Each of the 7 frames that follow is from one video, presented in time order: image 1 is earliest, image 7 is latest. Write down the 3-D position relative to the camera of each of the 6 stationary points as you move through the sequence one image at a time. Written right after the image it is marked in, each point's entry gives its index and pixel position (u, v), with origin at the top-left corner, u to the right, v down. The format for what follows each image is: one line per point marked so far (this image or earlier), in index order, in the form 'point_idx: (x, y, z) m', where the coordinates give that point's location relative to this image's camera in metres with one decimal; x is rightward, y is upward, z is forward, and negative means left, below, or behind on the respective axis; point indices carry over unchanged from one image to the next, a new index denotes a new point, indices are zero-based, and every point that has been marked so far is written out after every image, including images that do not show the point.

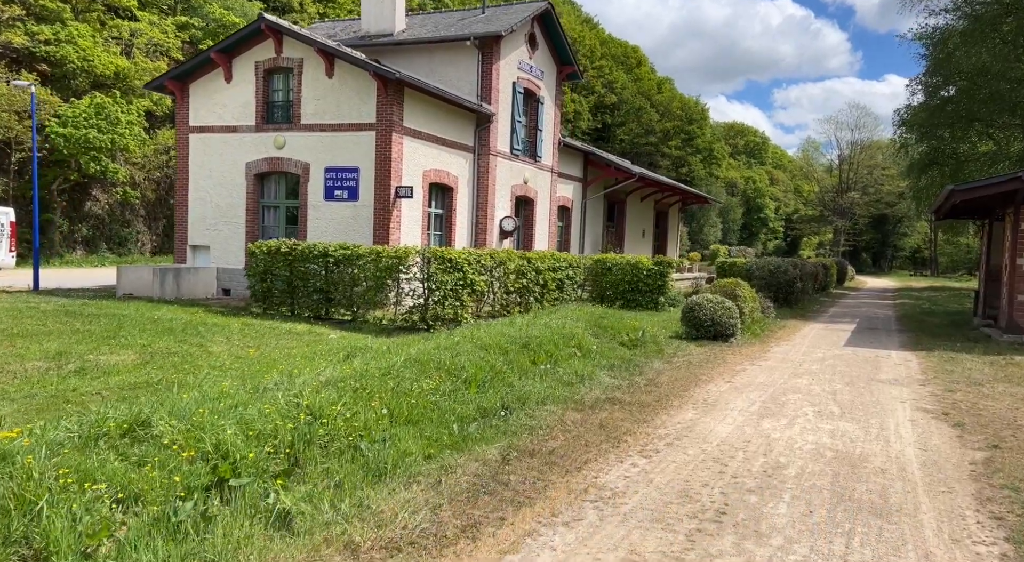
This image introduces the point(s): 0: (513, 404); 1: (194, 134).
0: (0.0, -1.0, +6.3) m
1: (-7.0, +3.2, +16.2) m
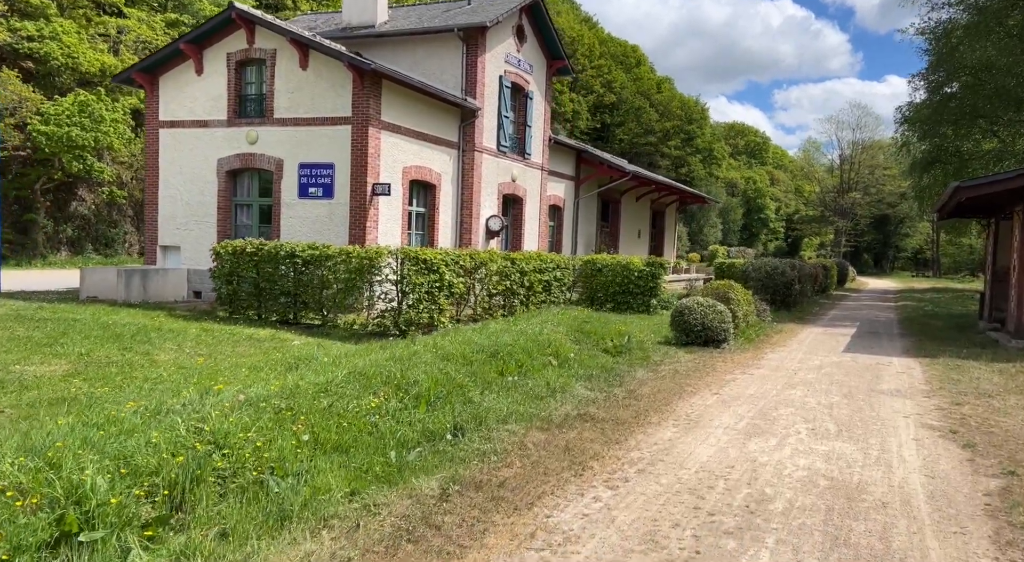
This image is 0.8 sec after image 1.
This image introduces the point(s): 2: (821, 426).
0: (-0.3, -1.1, +5.6) m
1: (-7.3, +3.2, +15.5) m
2: (+2.8, -1.3, +6.6) m
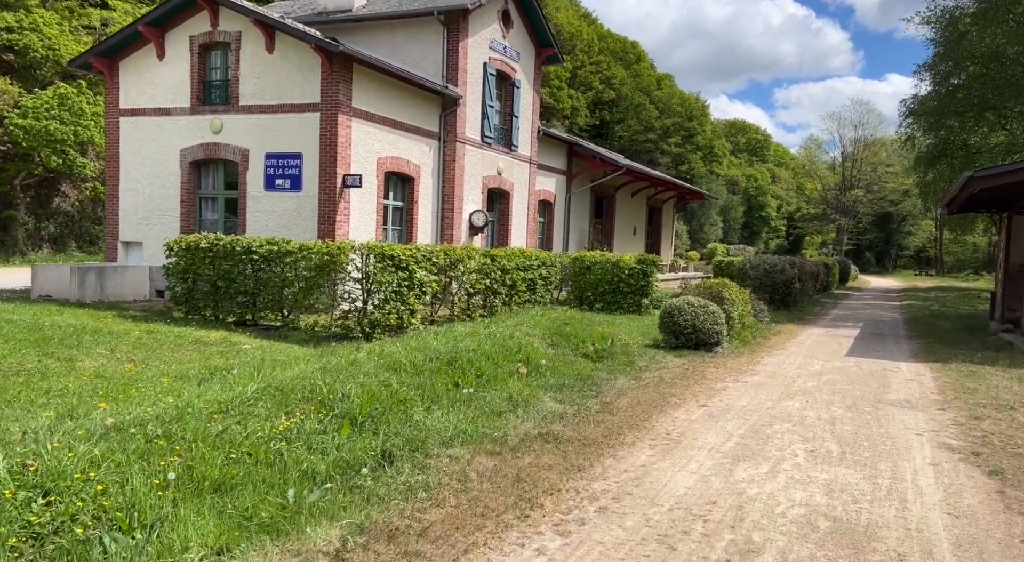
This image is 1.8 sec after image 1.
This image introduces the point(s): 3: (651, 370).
0: (-0.7, -1.1, +4.7) m
1: (-7.6, +3.2, +14.6) m
2: (+2.4, -1.3, +5.7) m
3: (+1.7, -1.1, +9.1) m
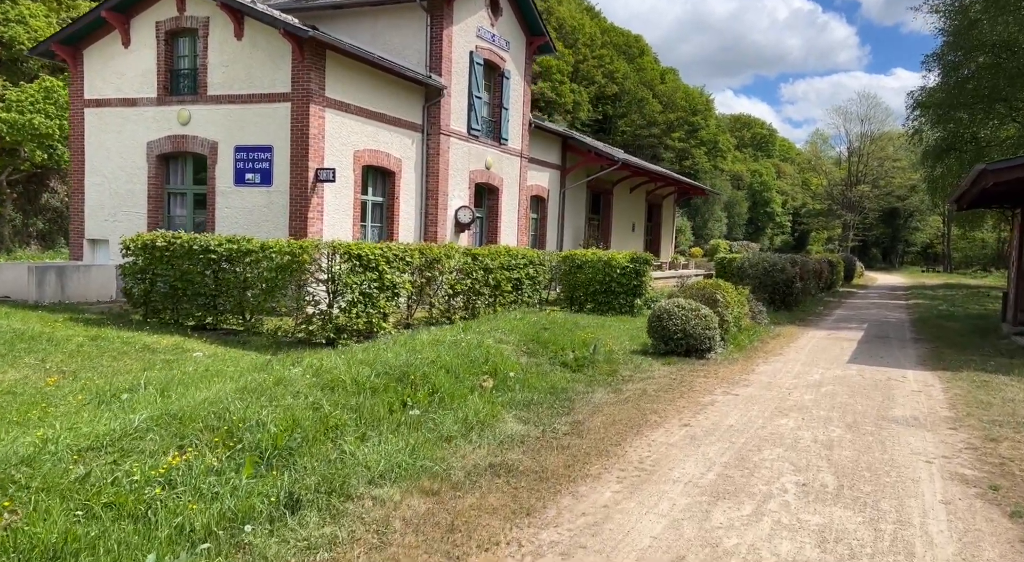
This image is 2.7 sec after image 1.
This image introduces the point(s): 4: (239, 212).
0: (-1.1, -1.1, +4.0) m
1: (-7.9, +3.2, +13.9) m
2: (+2.0, -1.3, +5.0) m
3: (+1.4, -1.1, +8.3) m
4: (-4.8, +1.2, +12.9) m
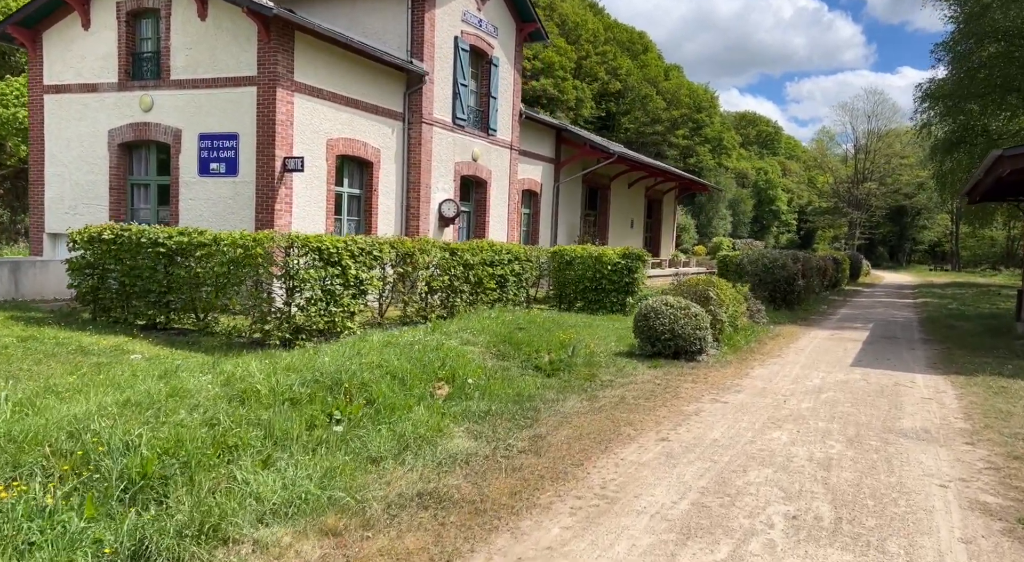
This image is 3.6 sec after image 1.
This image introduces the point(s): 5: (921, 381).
0: (-1.4, -1.1, +3.2) m
1: (-8.2, +3.3, +13.2) m
2: (+1.7, -1.3, +4.2) m
3: (+1.0, -1.1, +7.5) m
4: (-5.1, +1.3, +12.2) m
5: (+4.8, -1.2, +8.6) m
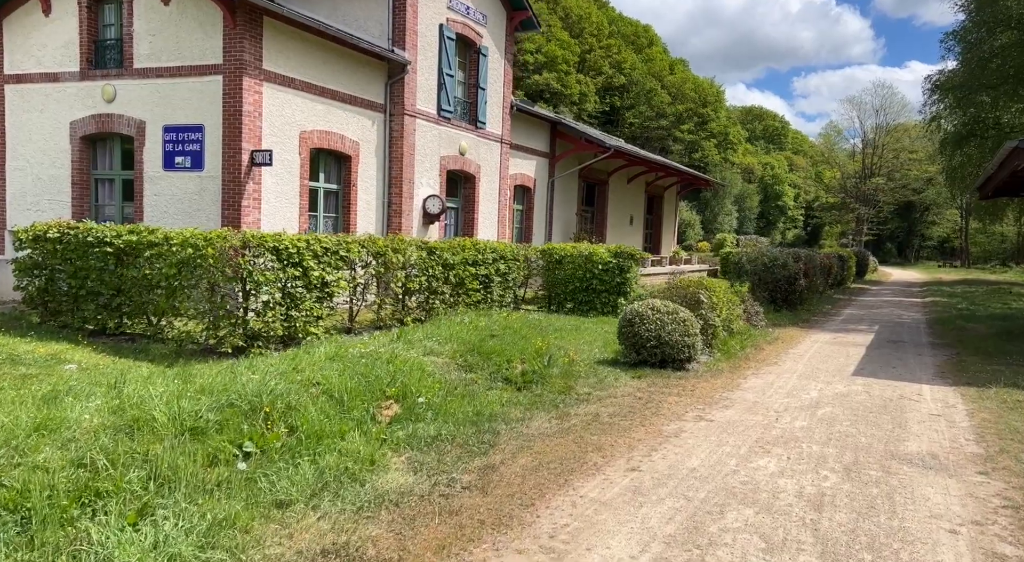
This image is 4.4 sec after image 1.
0: (-1.8, -1.1, +2.5) m
1: (-8.5, +3.3, +12.6) m
2: (+1.3, -1.4, +3.5) m
3: (+0.7, -1.1, +6.9) m
4: (-5.3, +1.3, +11.5) m
5: (+4.5, -1.2, +7.9) m
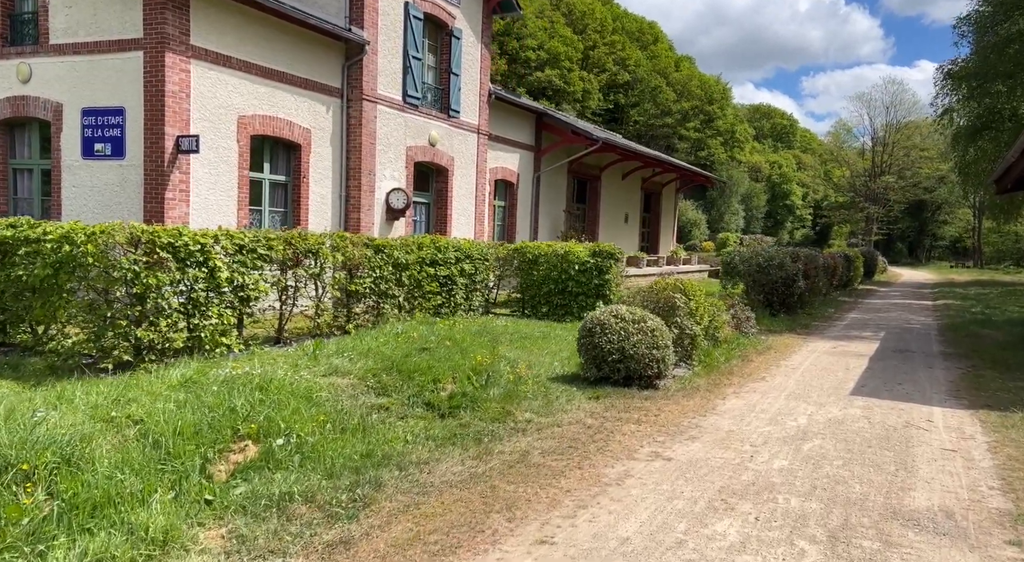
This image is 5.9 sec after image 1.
0: (-2.5, -1.2, +1.3) m
1: (-9.1, +3.3, +11.4) m
2: (+0.7, -1.4, +2.2) m
3: (+0.1, -1.2, +5.6) m
4: (-5.9, +1.2, +10.3) m
5: (+3.9, -1.2, +6.6) m
